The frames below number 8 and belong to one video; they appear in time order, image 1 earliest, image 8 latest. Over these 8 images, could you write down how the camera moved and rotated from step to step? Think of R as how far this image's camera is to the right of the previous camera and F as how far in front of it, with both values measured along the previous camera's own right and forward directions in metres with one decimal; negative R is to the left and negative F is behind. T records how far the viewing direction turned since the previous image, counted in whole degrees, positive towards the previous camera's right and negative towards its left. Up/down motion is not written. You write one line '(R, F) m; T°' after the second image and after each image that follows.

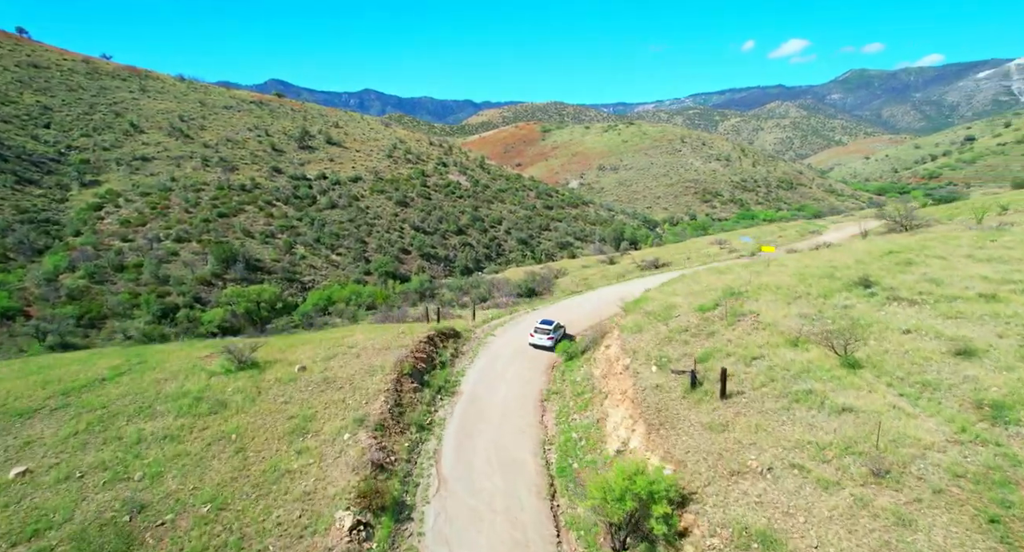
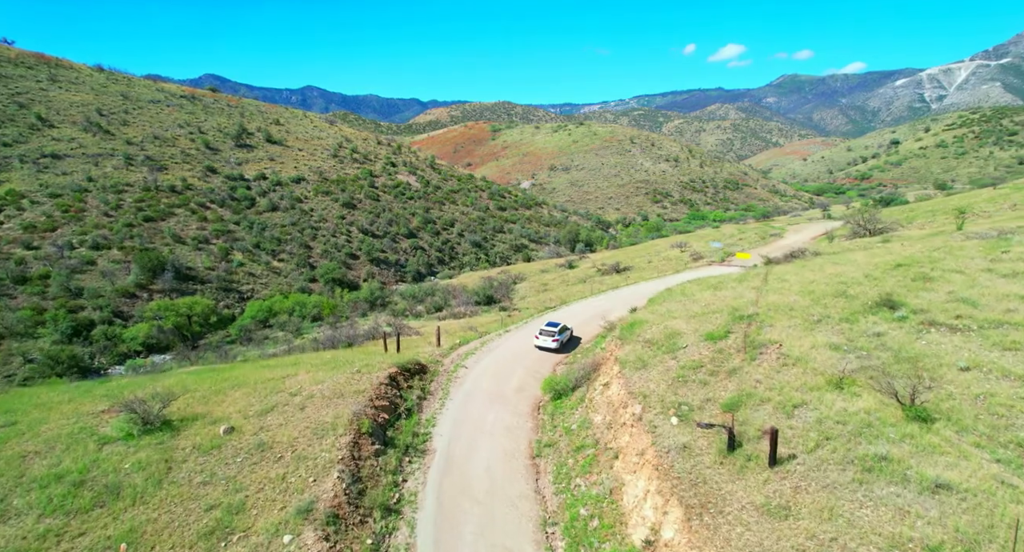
(-0.7, +2.7) m; +5°
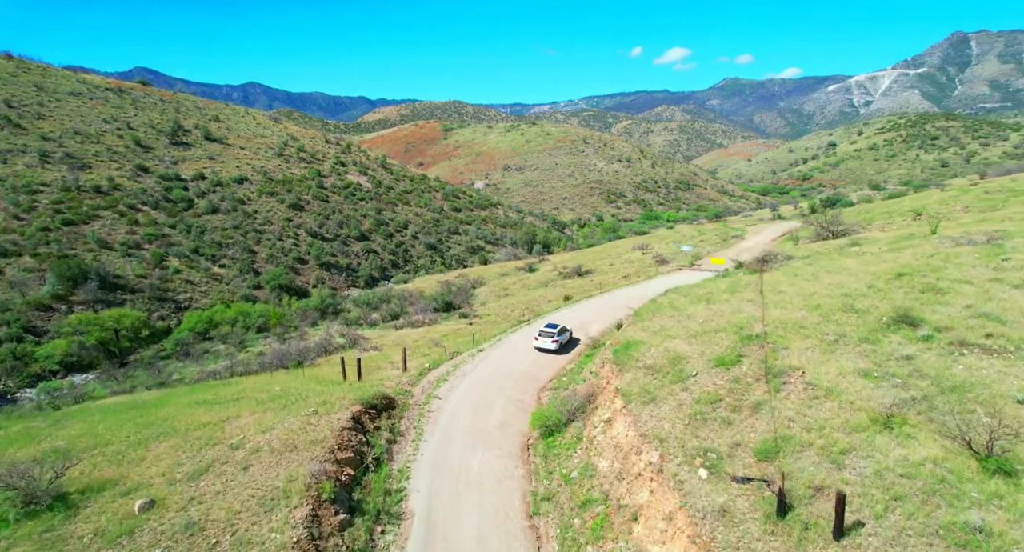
(-0.7, +2.0) m; +5°
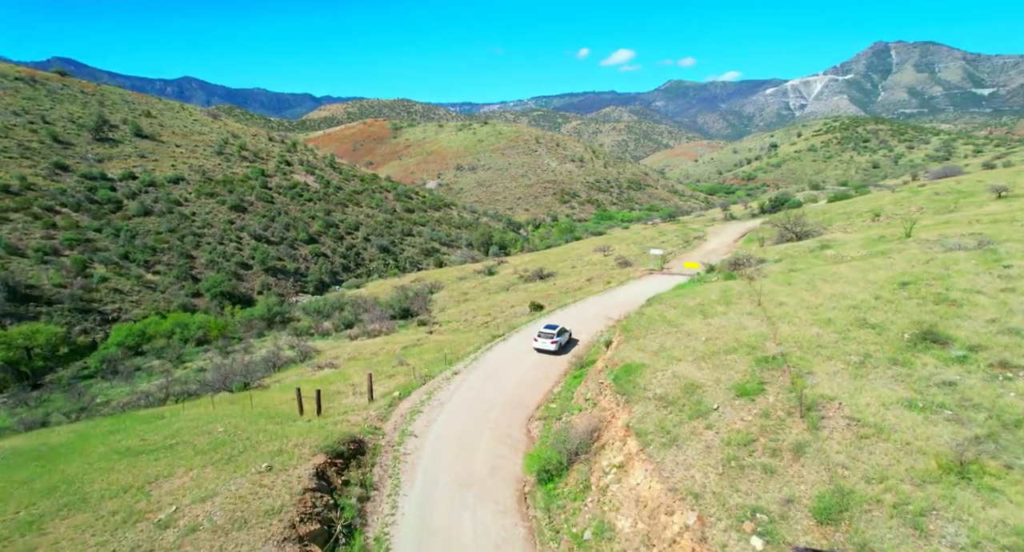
(-0.8, +1.9) m; +5°
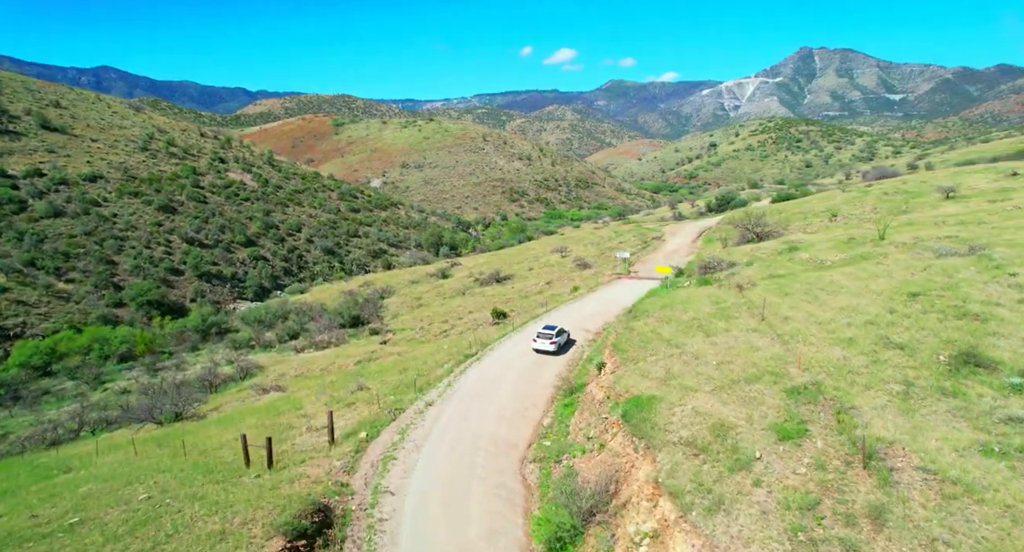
(-0.9, +2.0) m; +5°
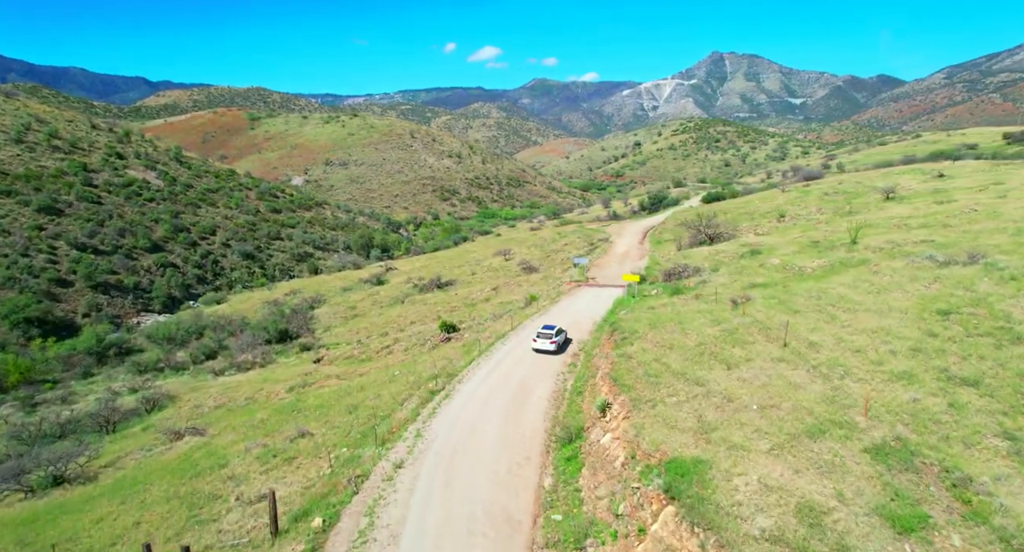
(-1.2, +2.9) m; +7°
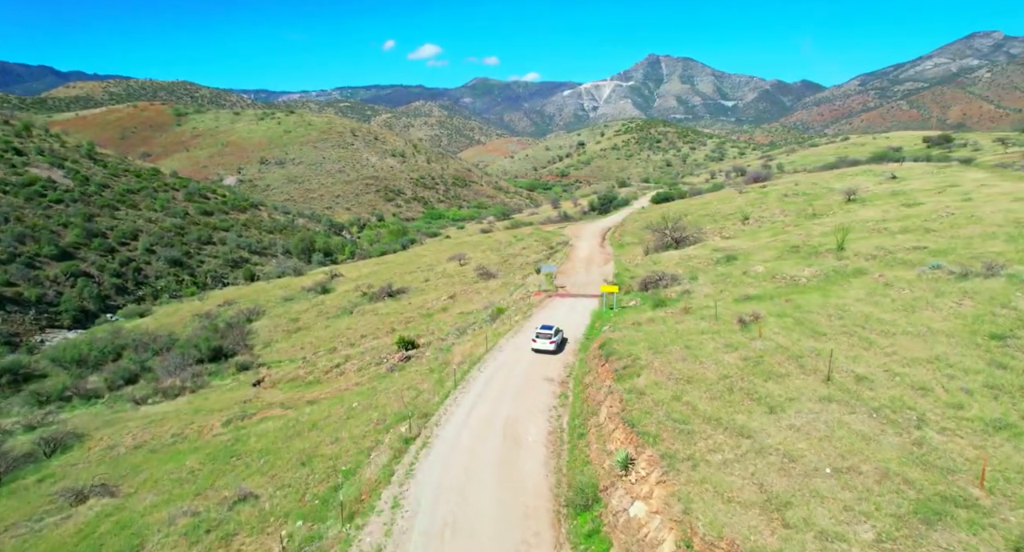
(-1.0, +2.6) m; +6°
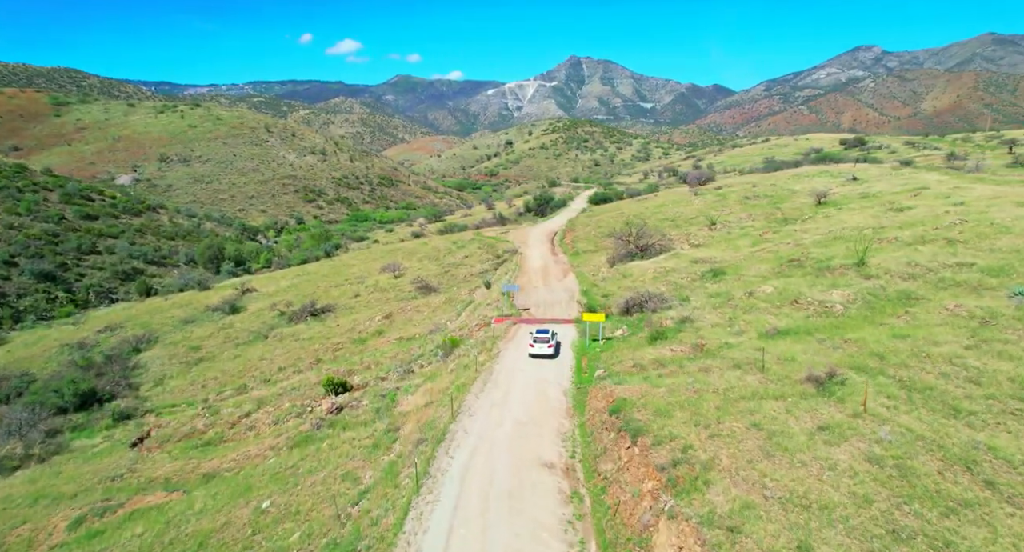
(-1.2, +5.4) m; +7°
